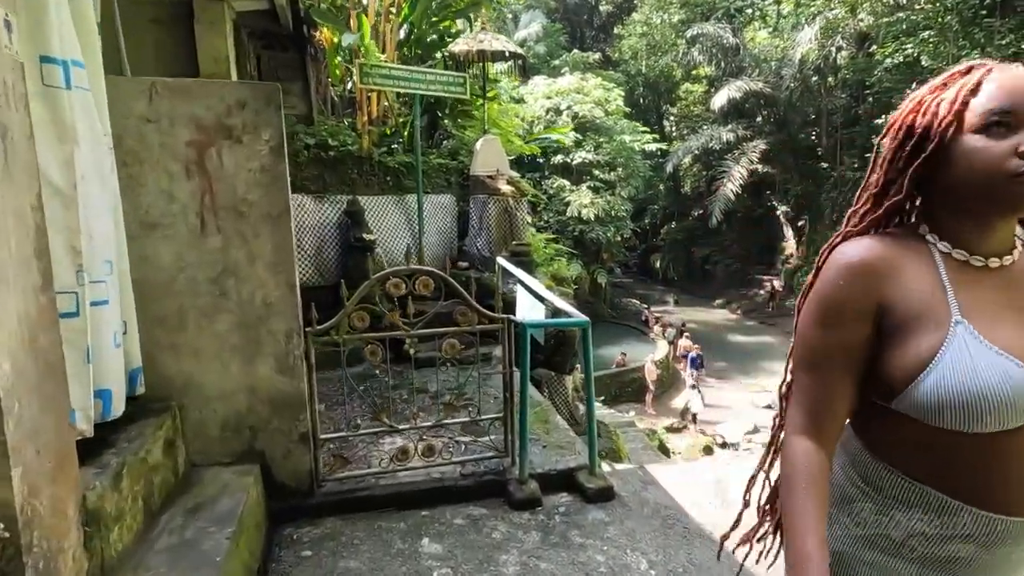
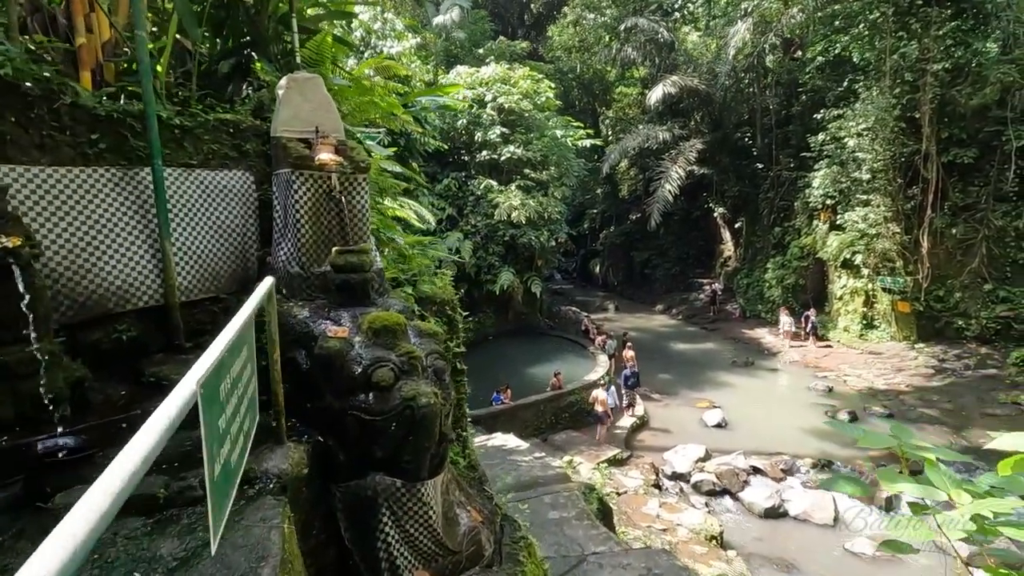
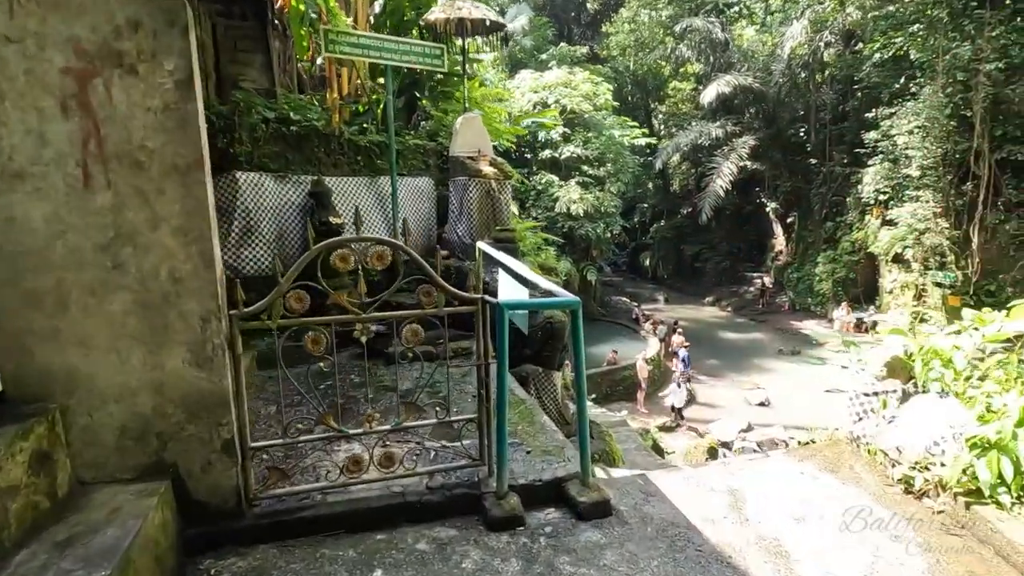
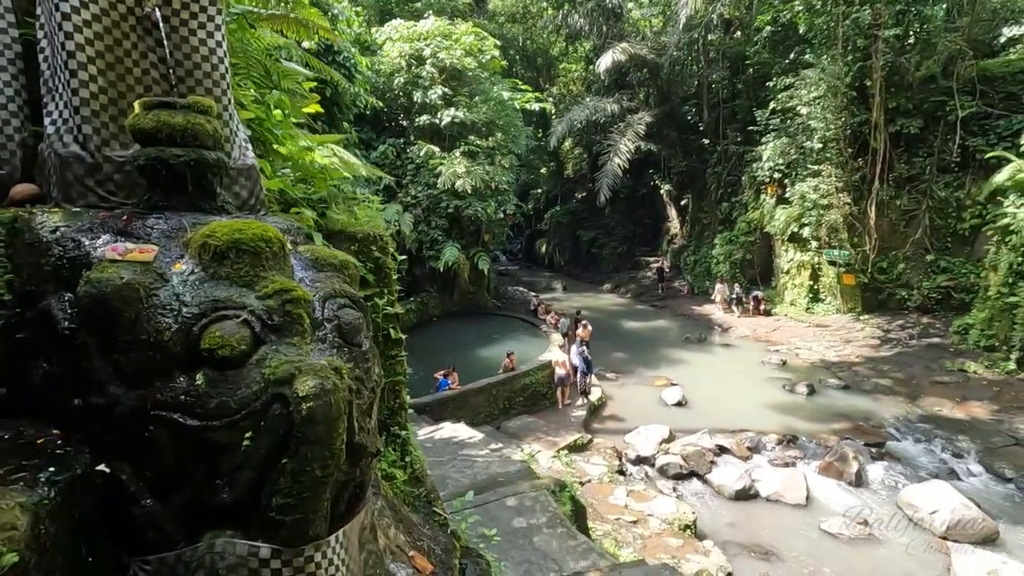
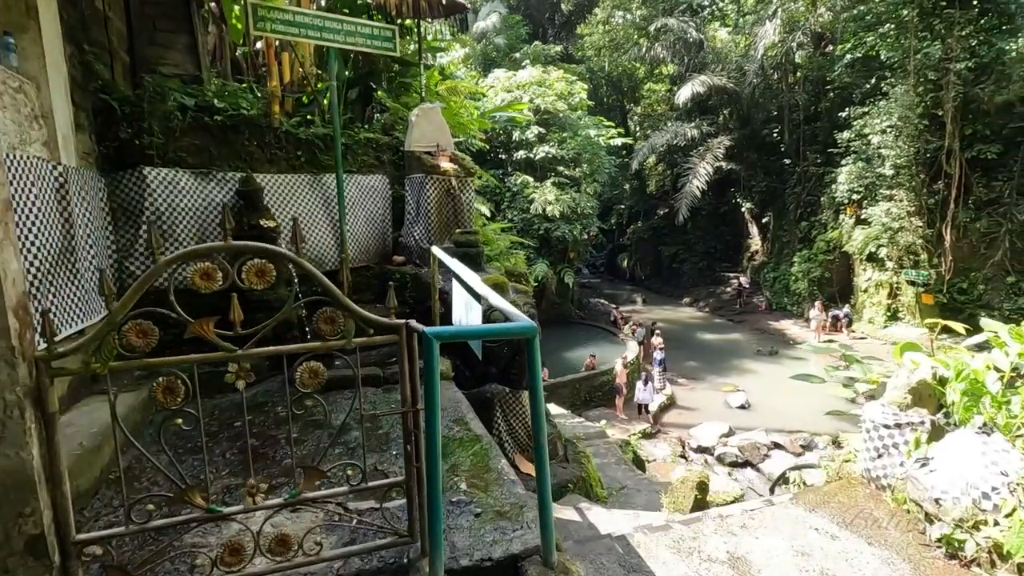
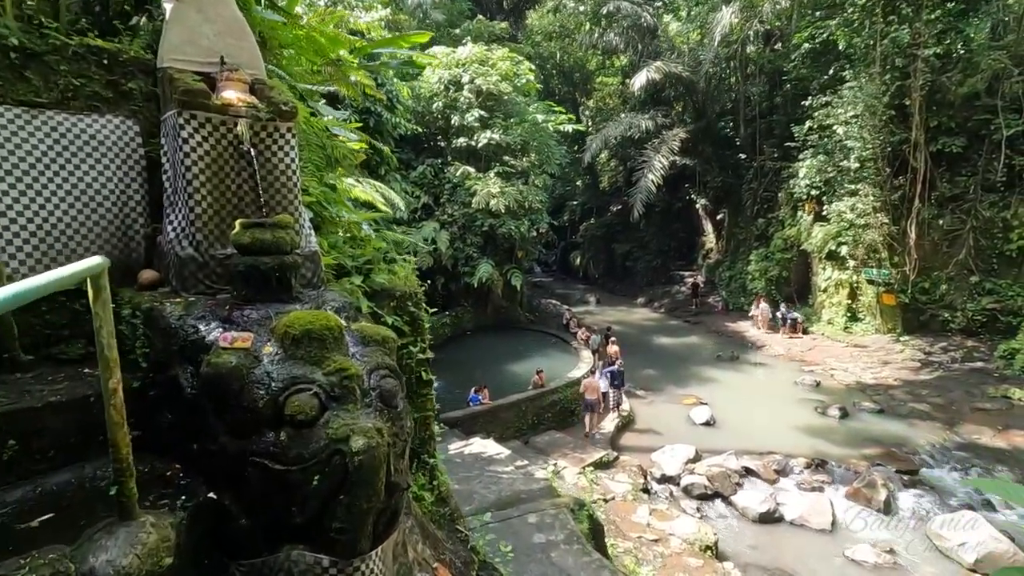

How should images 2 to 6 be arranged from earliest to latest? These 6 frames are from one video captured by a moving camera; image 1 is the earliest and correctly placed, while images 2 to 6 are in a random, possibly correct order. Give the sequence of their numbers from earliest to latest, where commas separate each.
3, 5, 2, 6, 4
